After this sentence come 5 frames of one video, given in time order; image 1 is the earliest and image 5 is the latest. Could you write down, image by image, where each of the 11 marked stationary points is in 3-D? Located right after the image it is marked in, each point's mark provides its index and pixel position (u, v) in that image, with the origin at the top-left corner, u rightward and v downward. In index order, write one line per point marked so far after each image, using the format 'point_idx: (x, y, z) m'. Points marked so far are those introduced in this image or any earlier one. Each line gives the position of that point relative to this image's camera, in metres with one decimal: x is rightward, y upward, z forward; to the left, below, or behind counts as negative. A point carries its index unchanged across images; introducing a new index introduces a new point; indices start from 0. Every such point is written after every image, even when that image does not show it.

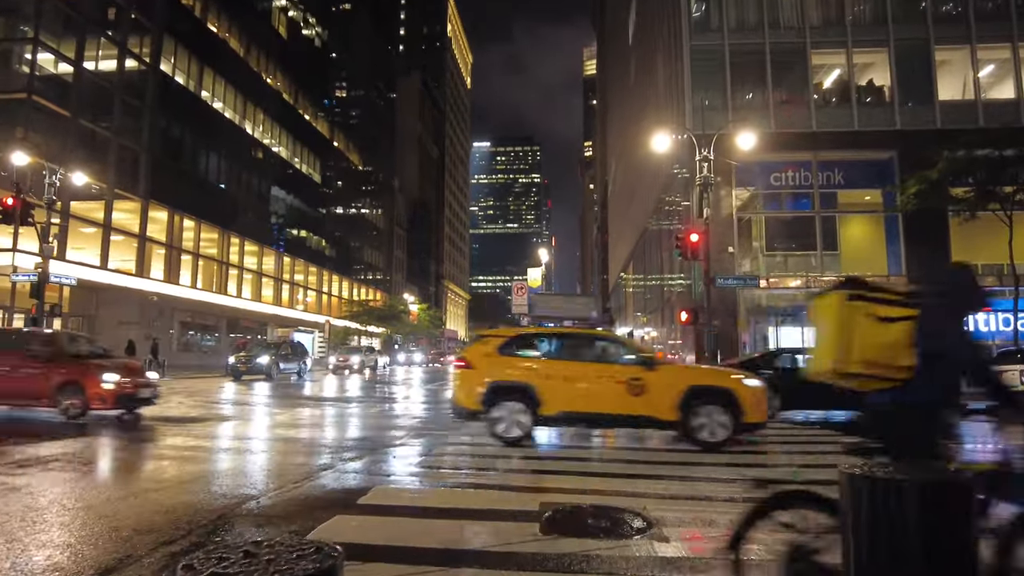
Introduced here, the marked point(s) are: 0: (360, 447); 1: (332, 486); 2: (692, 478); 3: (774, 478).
0: (-2.2, -2.4, +10.0) m
1: (-1.8, -2.0, +6.5) m
2: (+2.0, -2.2, +7.3) m
3: (+3.0, -2.3, +7.5) m
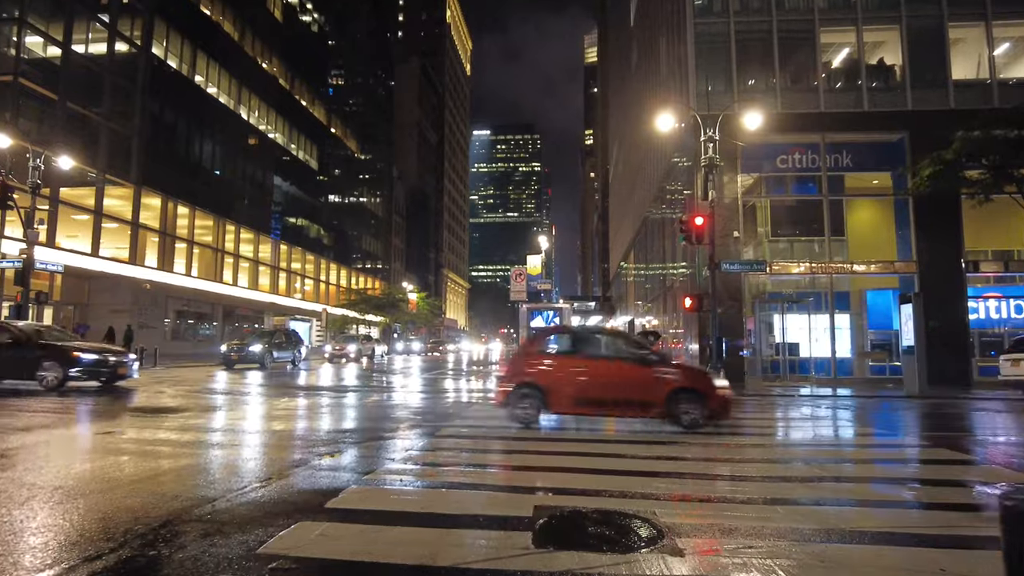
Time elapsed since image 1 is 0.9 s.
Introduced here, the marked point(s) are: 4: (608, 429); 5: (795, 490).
0: (-2.3, -2.2, +9.4) m
1: (-1.9, -1.8, +5.9) m
2: (+2.0, -2.0, +6.7) m
3: (+3.0, -2.0, +6.9) m
4: (+1.6, -2.4, +10.9) m
5: (+2.7, -1.9, +6.1) m
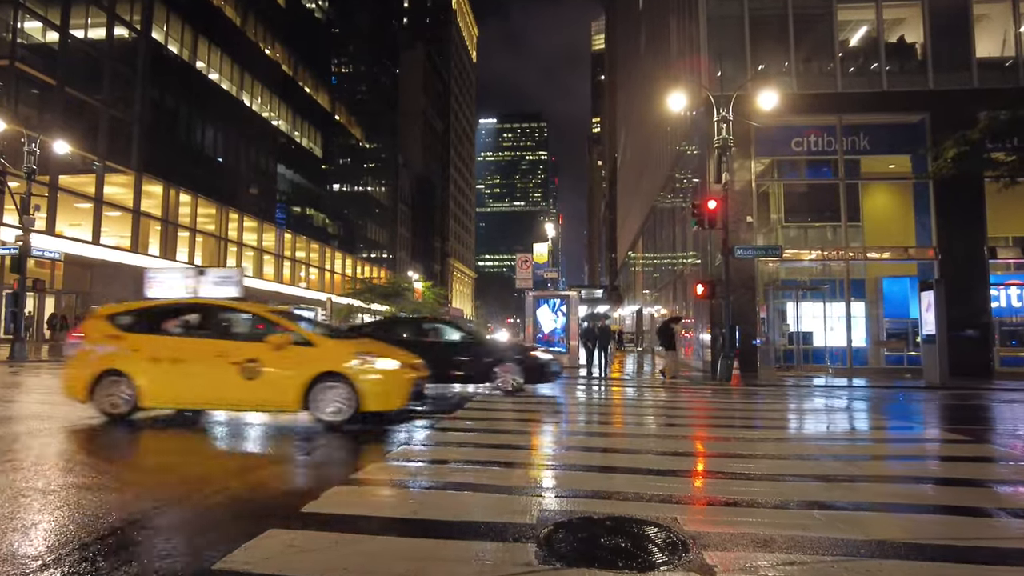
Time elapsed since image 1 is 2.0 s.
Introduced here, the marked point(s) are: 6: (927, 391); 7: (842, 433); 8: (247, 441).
0: (-2.2, -1.9, +8.8) m
1: (-1.9, -1.6, +5.3) m
2: (+2.0, -1.8, +6.1) m
3: (+3.0, -1.8, +6.3) m
4: (+1.6, -2.1, +10.3) m
5: (+2.7, -1.8, +5.5) m
6: (+11.1, -2.8, +17.2) m
7: (+4.8, -2.2, +9.7) m
8: (-3.1, -1.8, +7.7) m
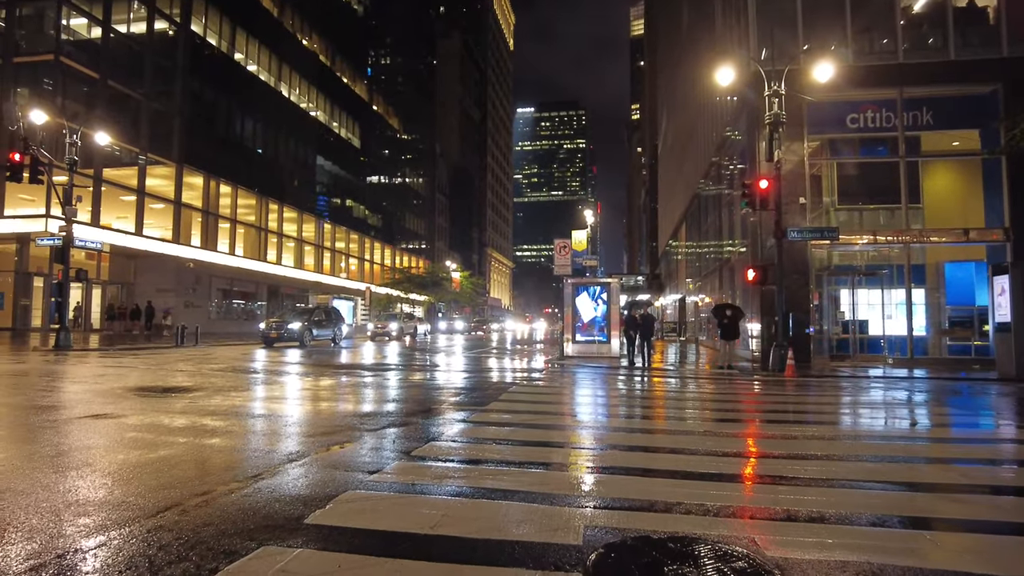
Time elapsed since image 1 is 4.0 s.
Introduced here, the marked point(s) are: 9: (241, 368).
0: (-1.7, -1.7, +8.3) m
1: (-1.6, -1.5, +4.7) m
2: (+2.3, -1.6, +5.3) m
3: (+3.3, -1.6, +5.4) m
4: (+2.2, -1.9, +9.5) m
5: (+3.0, -1.6, +4.7) m
6: (+12.1, -2.4, +15.9) m
7: (+5.4, -1.9, +8.7) m
8: (-2.7, -1.6, +7.2) m
9: (-7.1, -2.1, +16.8) m
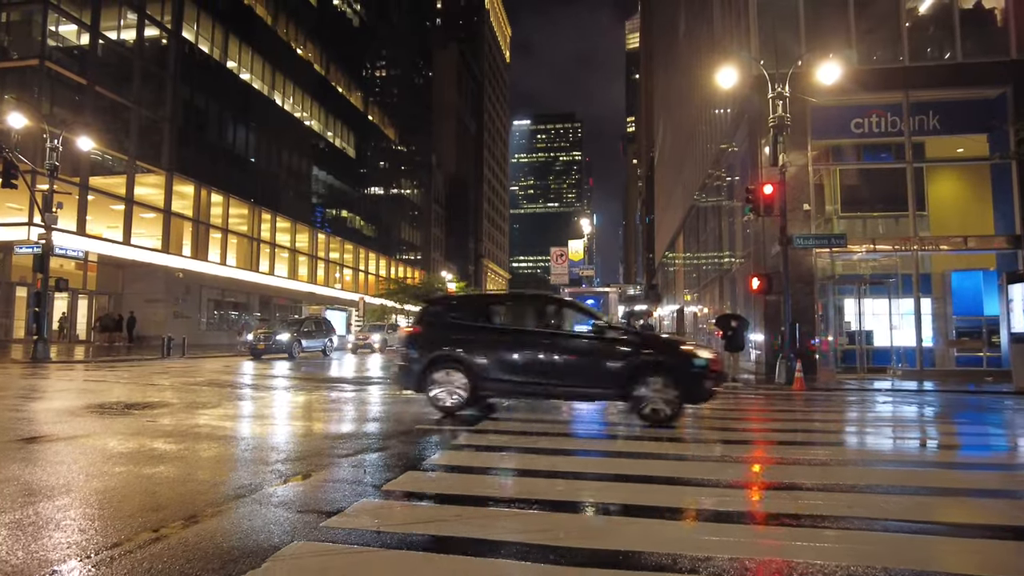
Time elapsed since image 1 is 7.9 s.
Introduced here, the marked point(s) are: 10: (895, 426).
0: (-1.8, -1.8, +7.5) m
1: (-1.6, -1.5, +4.0) m
2: (+2.3, -1.6, +4.6) m
3: (+3.3, -1.7, +4.7) m
4: (+2.1, -2.0, +8.8) m
5: (+2.9, -1.6, +3.9) m
6: (+11.9, -2.6, +15.2) m
7: (+5.3, -2.0, +7.9) m
8: (-2.8, -1.7, +6.4) m
9: (-7.2, -2.3, +16.0) m
10: (+6.4, -2.2, +10.3) m
